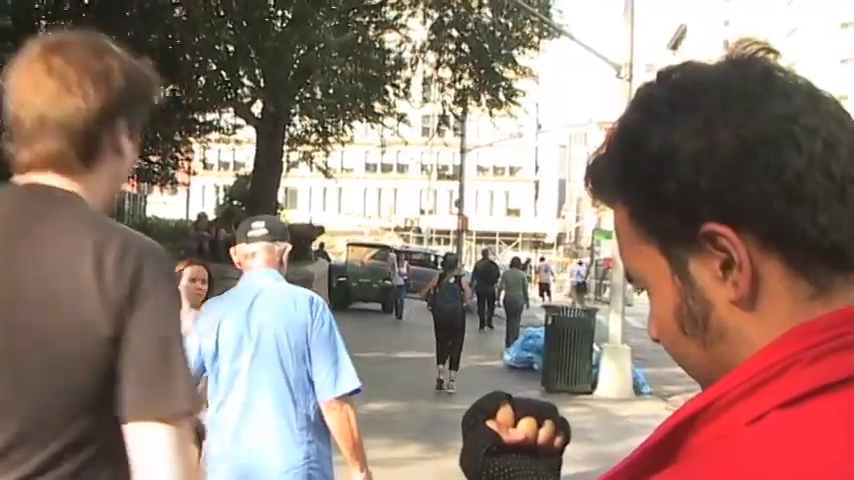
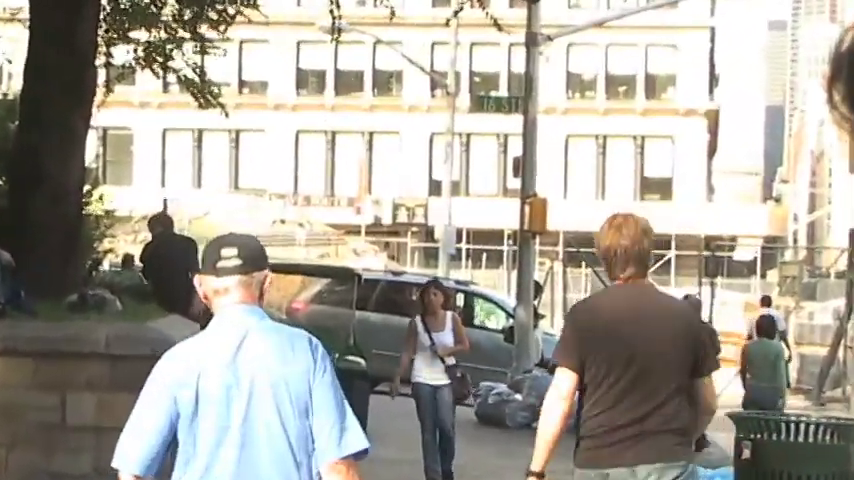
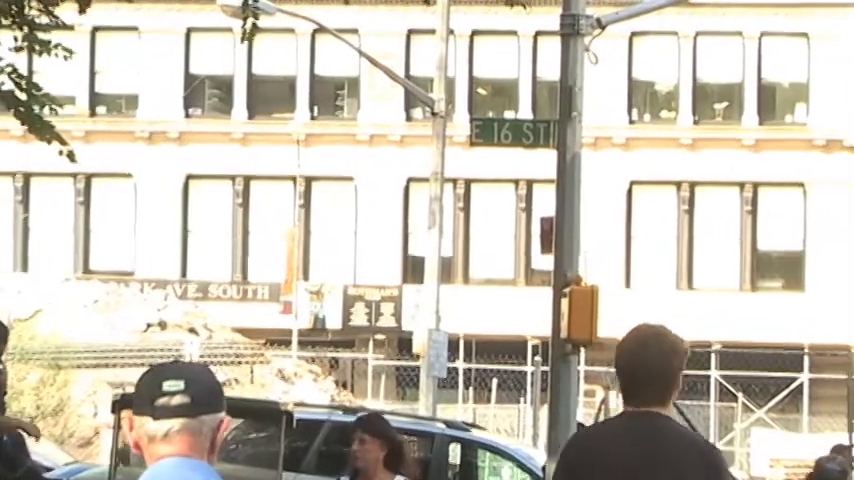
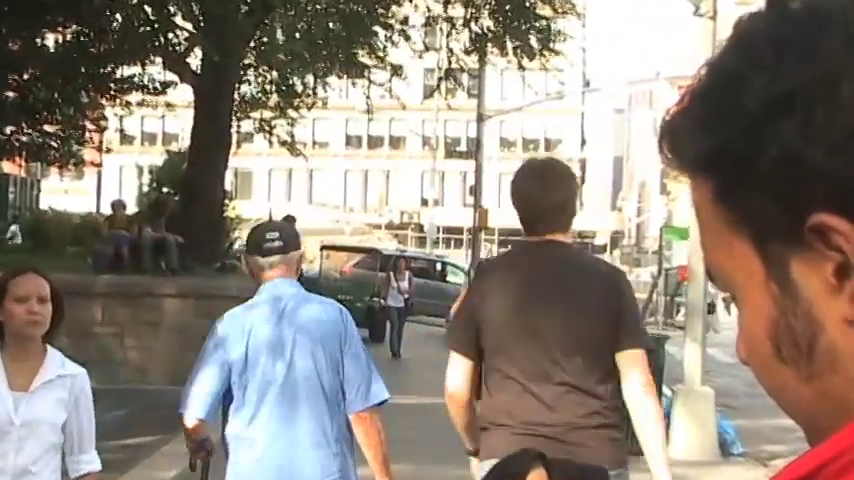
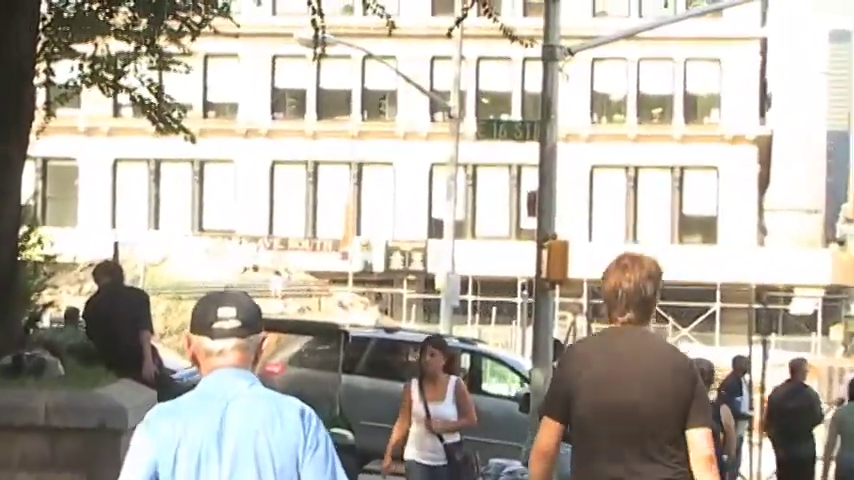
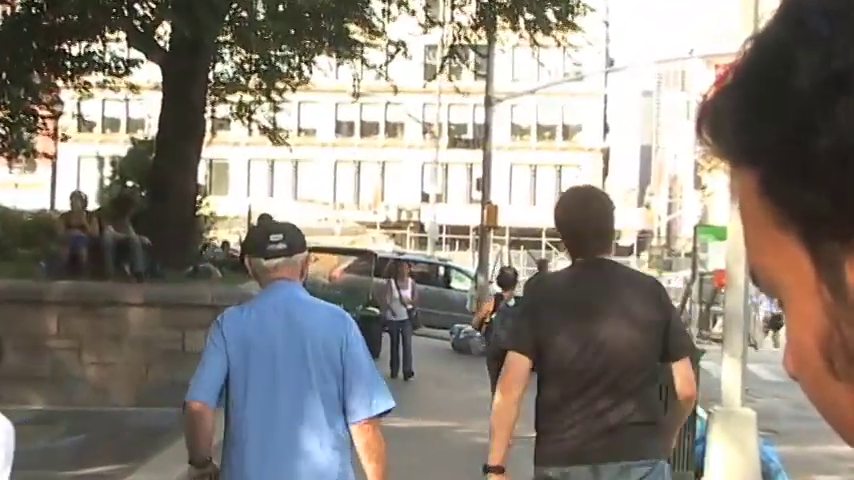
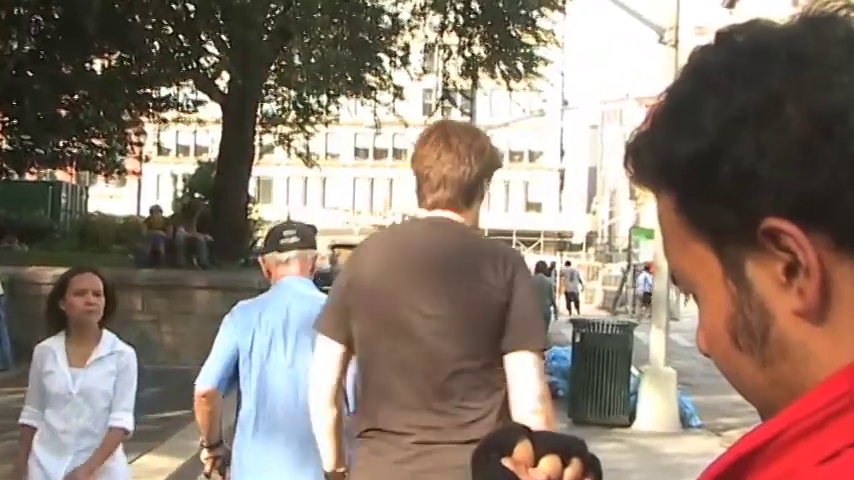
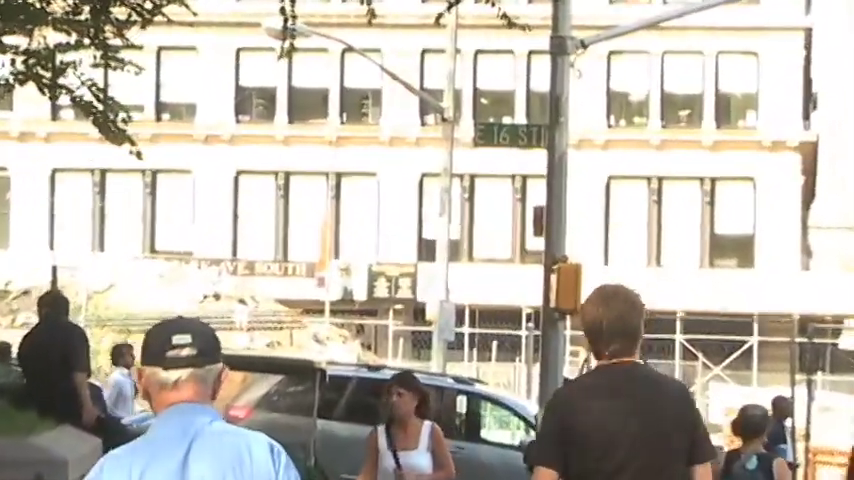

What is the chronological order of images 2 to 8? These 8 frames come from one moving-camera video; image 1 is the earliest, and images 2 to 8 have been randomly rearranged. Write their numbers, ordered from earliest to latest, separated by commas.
7, 4, 6, 2, 5, 8, 3
